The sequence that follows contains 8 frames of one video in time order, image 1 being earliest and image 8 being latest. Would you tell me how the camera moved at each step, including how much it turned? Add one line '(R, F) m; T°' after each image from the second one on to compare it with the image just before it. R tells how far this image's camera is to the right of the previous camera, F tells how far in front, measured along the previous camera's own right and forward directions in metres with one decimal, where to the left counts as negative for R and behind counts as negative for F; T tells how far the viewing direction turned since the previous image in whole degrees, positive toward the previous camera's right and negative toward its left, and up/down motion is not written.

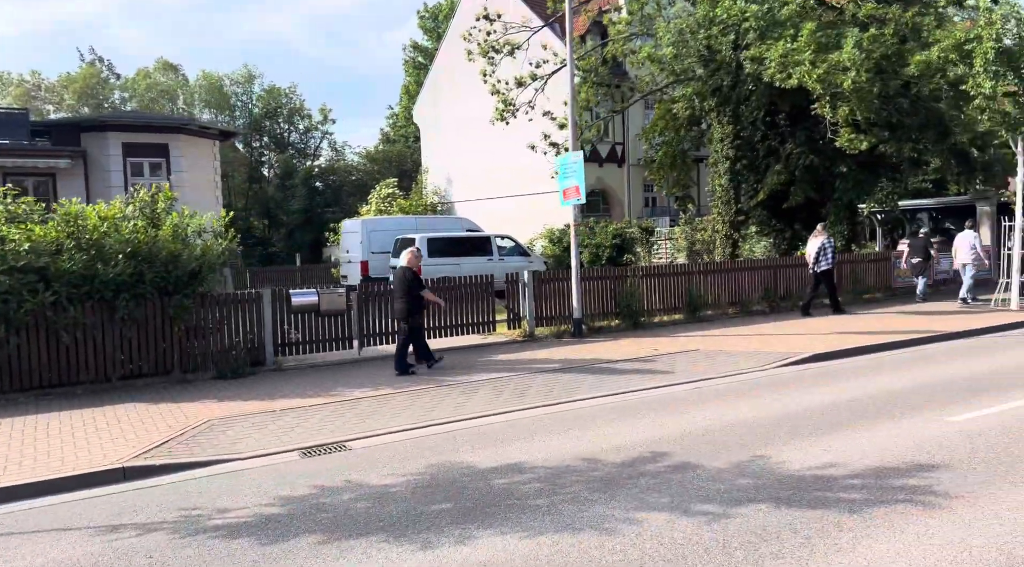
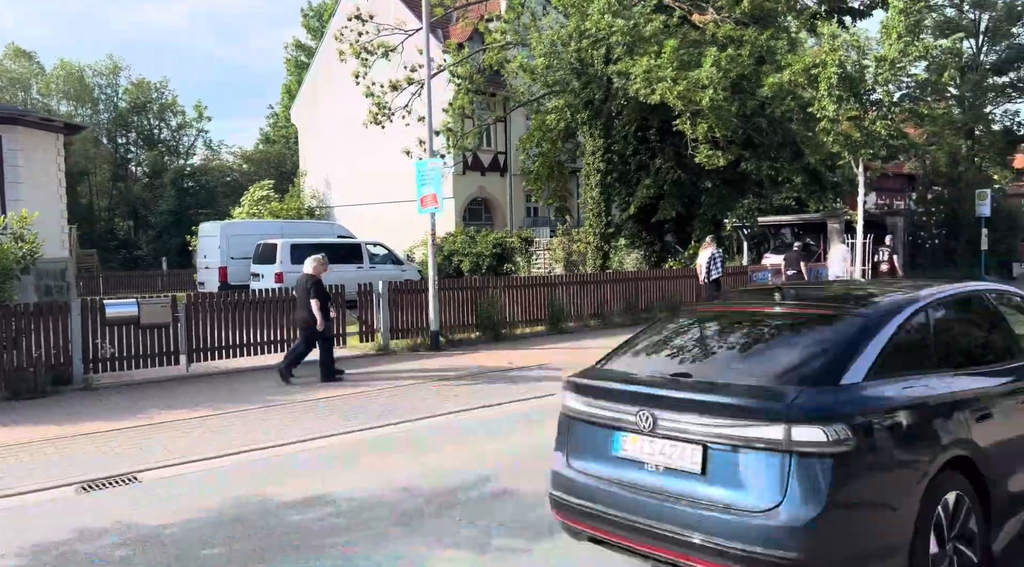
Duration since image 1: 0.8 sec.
(+0.5, +0.1) m; +7°
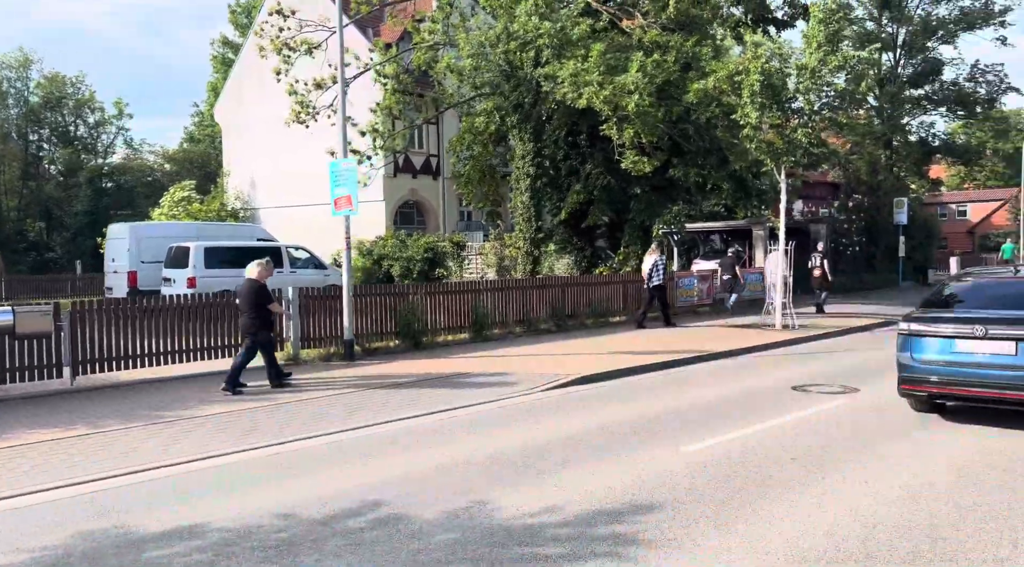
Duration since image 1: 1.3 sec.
(+0.2, +0.3) m; +4°
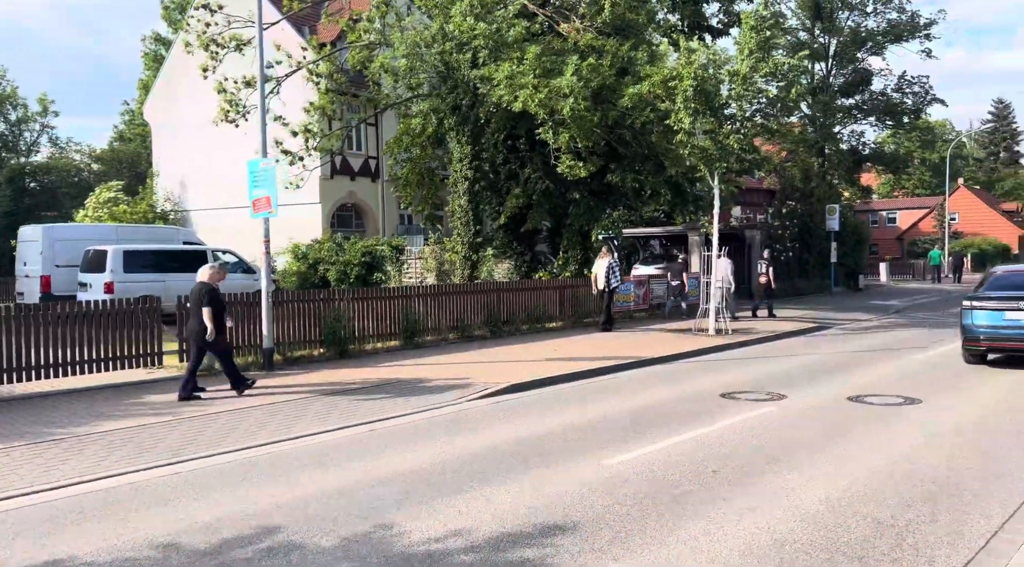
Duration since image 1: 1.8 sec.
(+0.2, +0.3) m; +3°
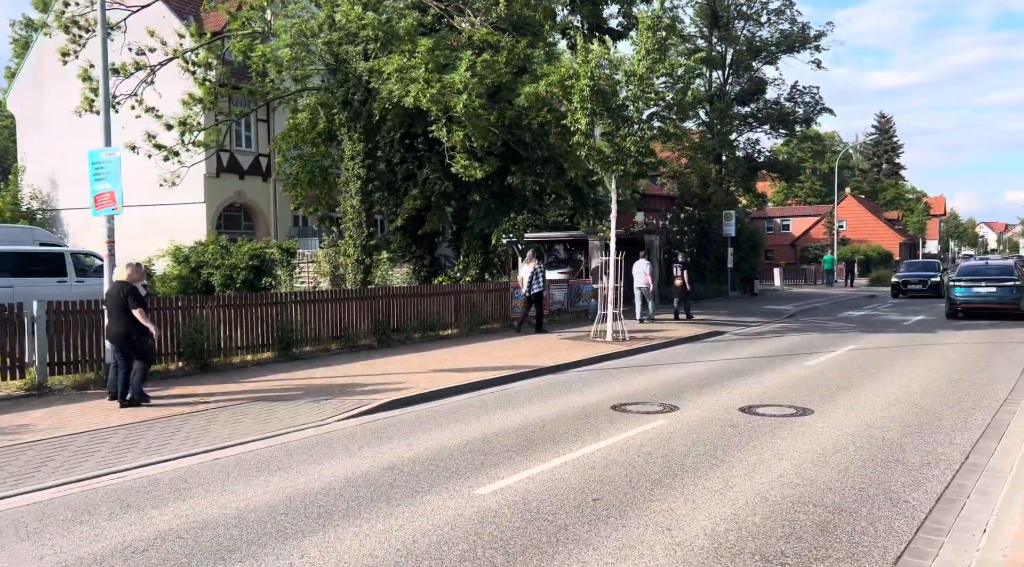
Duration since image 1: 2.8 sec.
(+0.3, +0.8) m; +6°
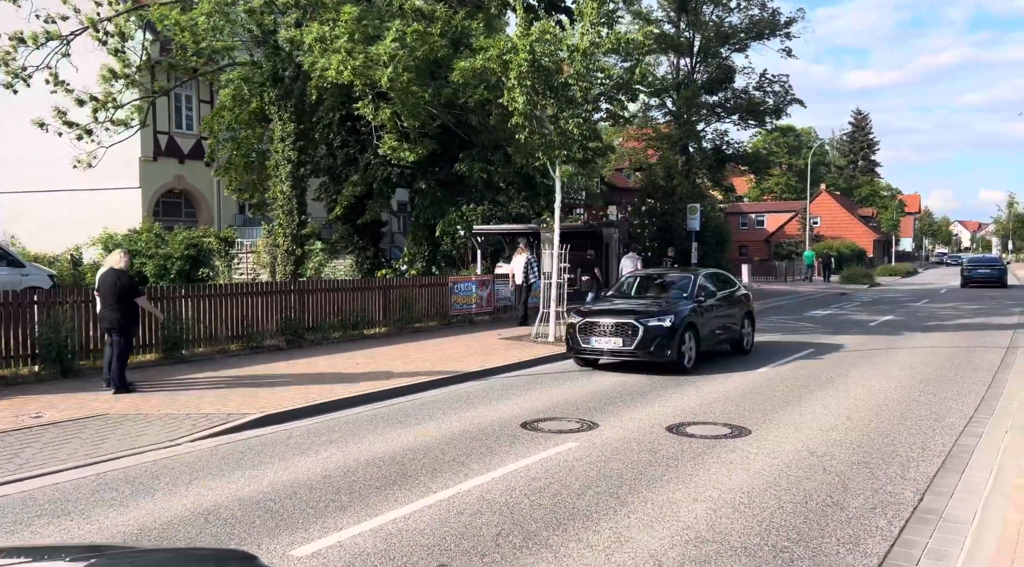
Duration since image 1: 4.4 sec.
(+0.8, +1.4) m; +1°
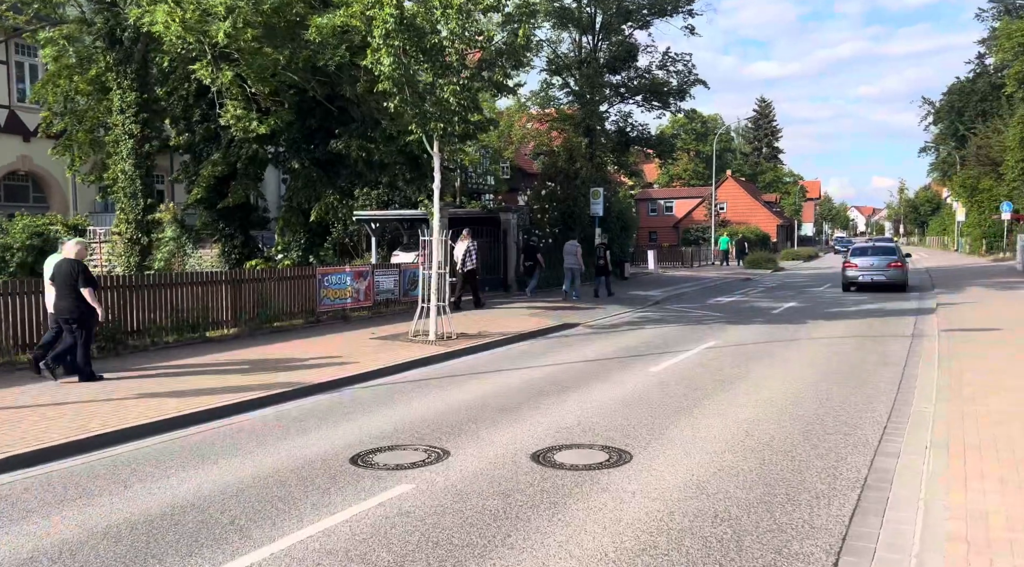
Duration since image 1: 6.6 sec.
(+0.7, +1.9) m; +5°
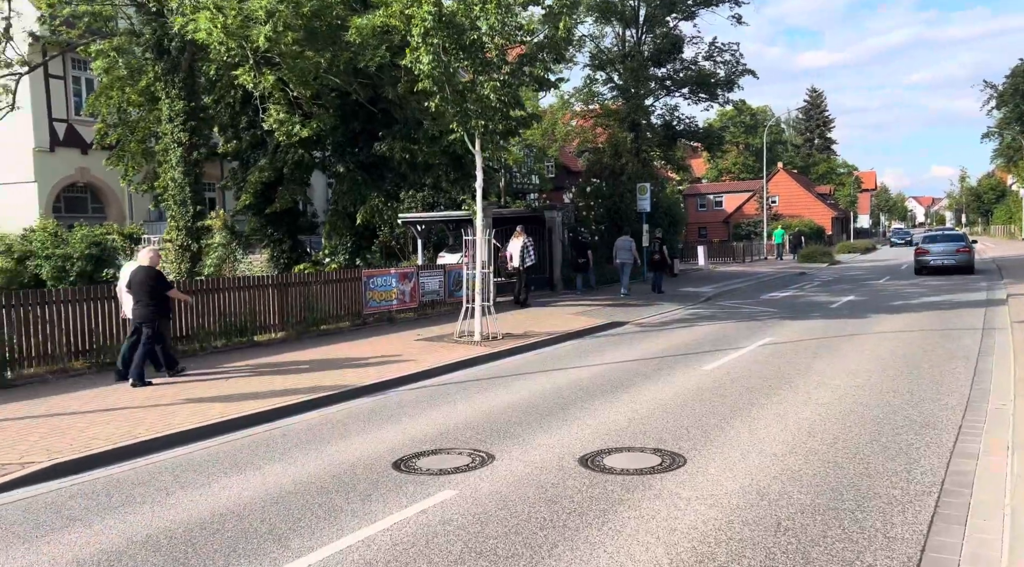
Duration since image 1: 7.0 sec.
(+0.1, +0.2) m; -3°
